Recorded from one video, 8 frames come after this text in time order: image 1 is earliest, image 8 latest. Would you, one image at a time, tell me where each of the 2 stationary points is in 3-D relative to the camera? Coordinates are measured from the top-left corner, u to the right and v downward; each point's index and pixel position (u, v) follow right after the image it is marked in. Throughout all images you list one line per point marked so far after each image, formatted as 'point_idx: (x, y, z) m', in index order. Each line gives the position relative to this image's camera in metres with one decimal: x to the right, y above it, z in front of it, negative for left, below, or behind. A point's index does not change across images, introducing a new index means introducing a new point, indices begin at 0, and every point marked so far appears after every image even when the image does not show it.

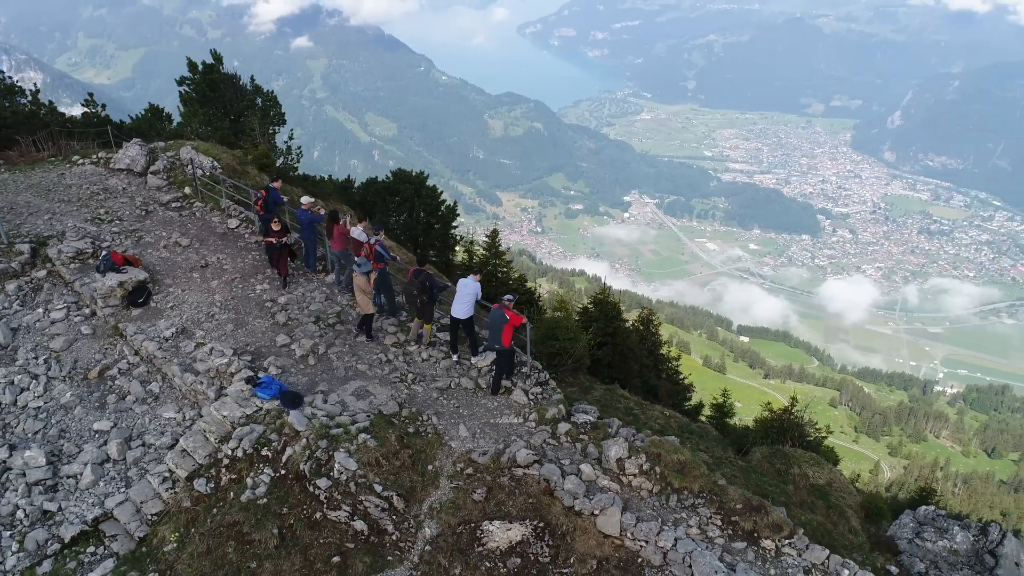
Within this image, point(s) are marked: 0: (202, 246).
0: (-8.8, +1.2, +17.0) m
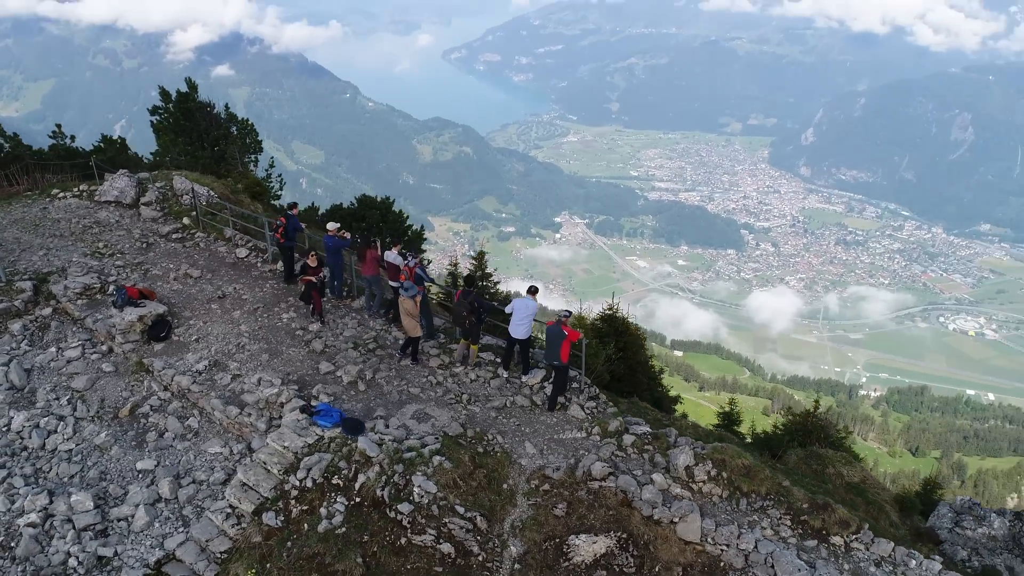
0: (-8.3, +0.3, +16.6) m
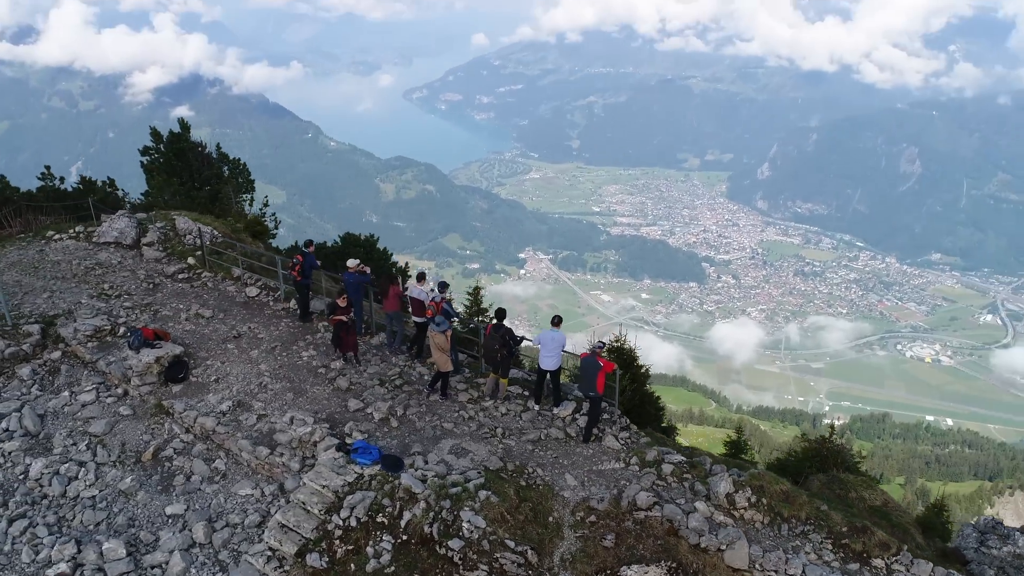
0: (-7.9, -0.8, +16.4) m
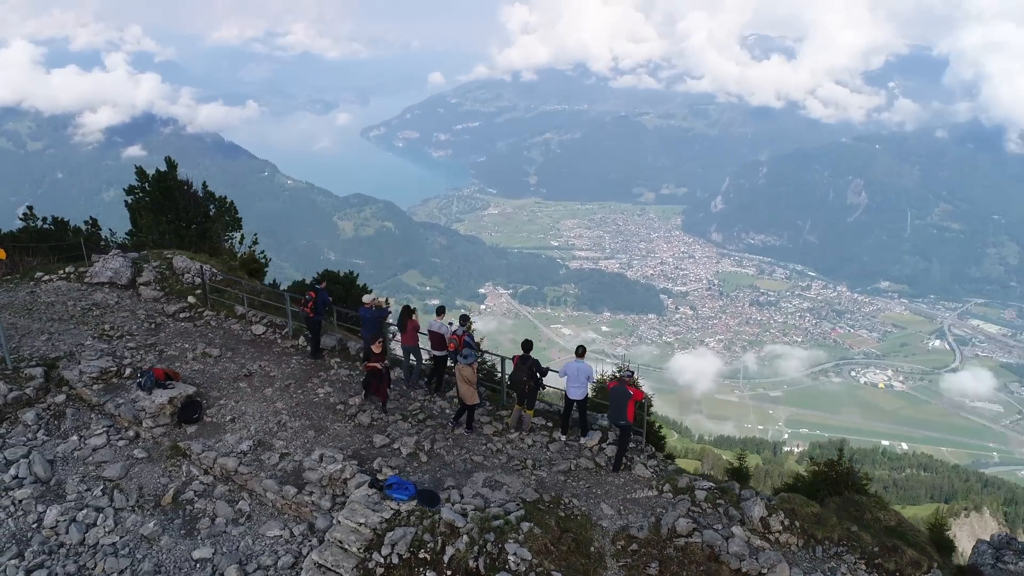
0: (-7.6, -1.8, +16.2) m
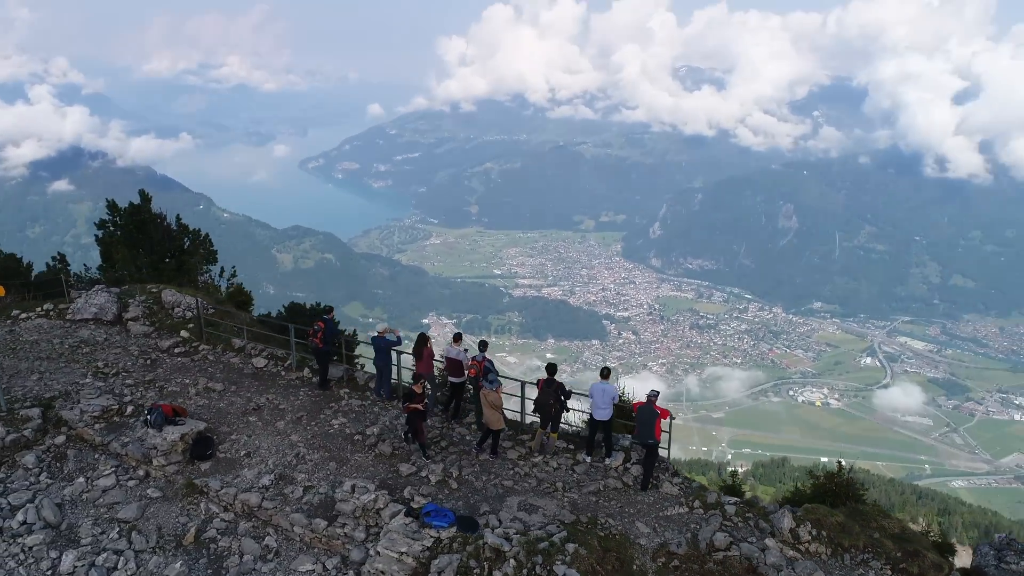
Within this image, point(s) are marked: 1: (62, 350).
0: (-7.3, -2.7, +15.9) m
1: (-13.4, -1.8, +17.7) m
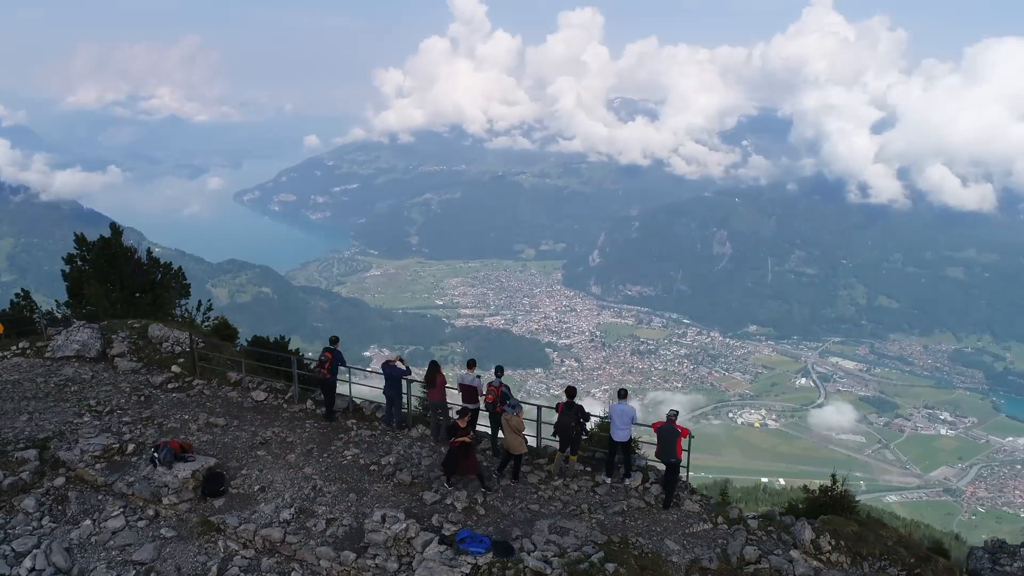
0: (-7.1, -3.5, +15.5) m
1: (-13.3, -2.9, +17.0) m
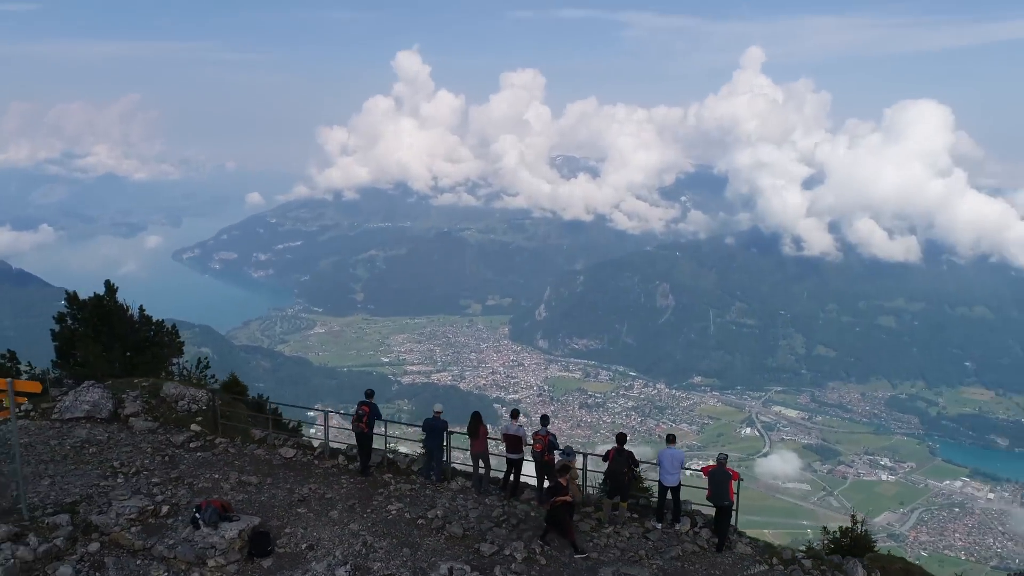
0: (-6.1, -4.9, +15.3) m
1: (-12.4, -4.5, +16.4) m
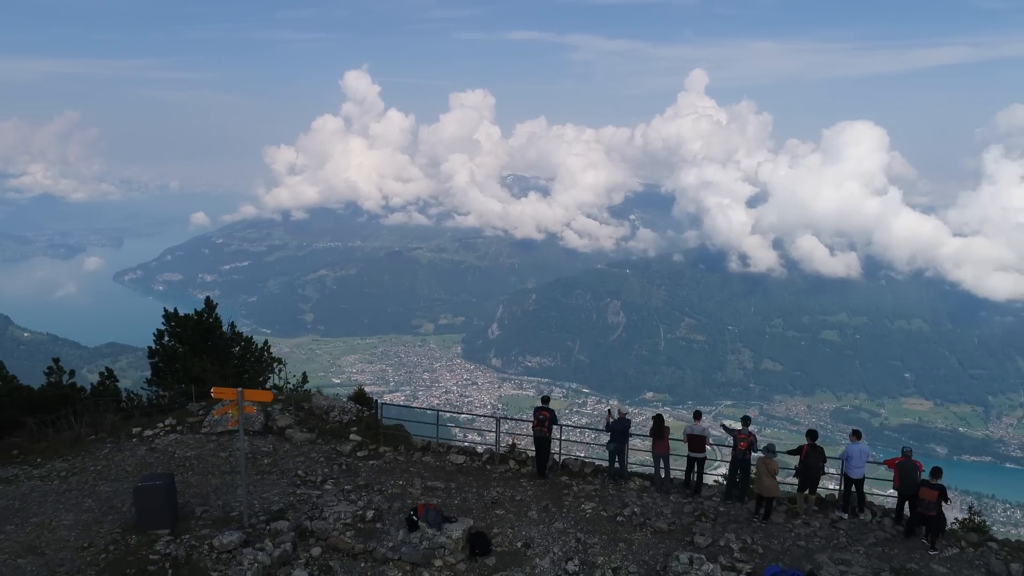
0: (-1.5, -5.4, +16.2) m
1: (-7.8, -5.1, +17.2) m
